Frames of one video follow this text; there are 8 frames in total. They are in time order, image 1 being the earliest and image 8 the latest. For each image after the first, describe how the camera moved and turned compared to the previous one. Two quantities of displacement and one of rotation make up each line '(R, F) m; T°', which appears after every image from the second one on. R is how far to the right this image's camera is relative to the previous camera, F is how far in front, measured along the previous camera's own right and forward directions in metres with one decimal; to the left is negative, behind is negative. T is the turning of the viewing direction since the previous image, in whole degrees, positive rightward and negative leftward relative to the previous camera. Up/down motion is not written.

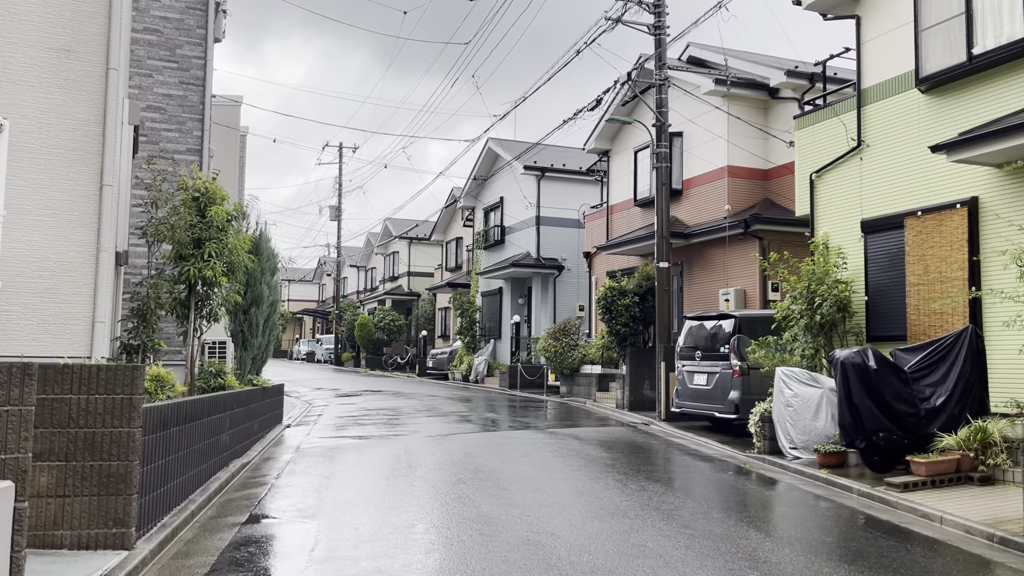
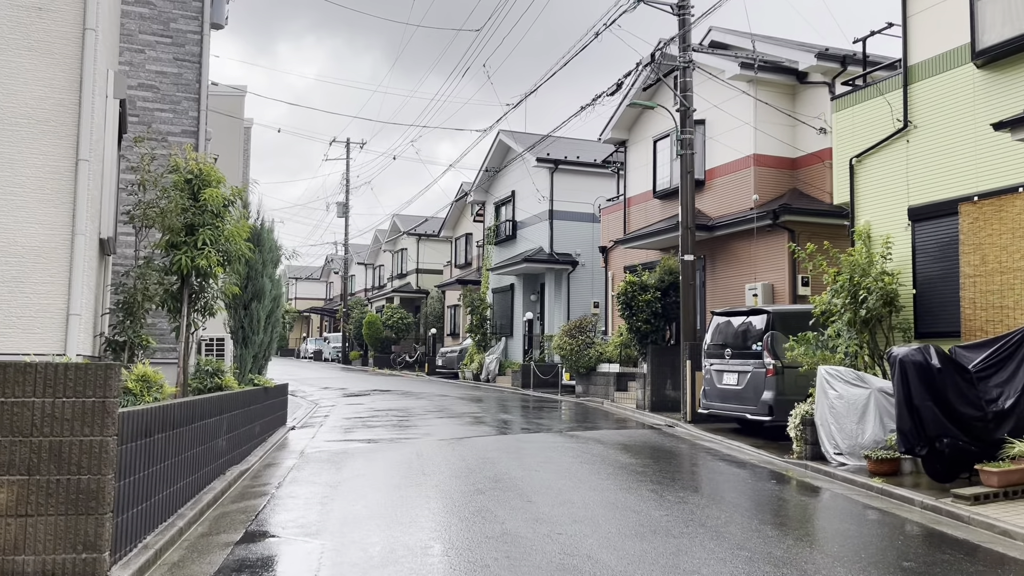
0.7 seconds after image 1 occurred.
(-0.2, +0.8) m; -1°
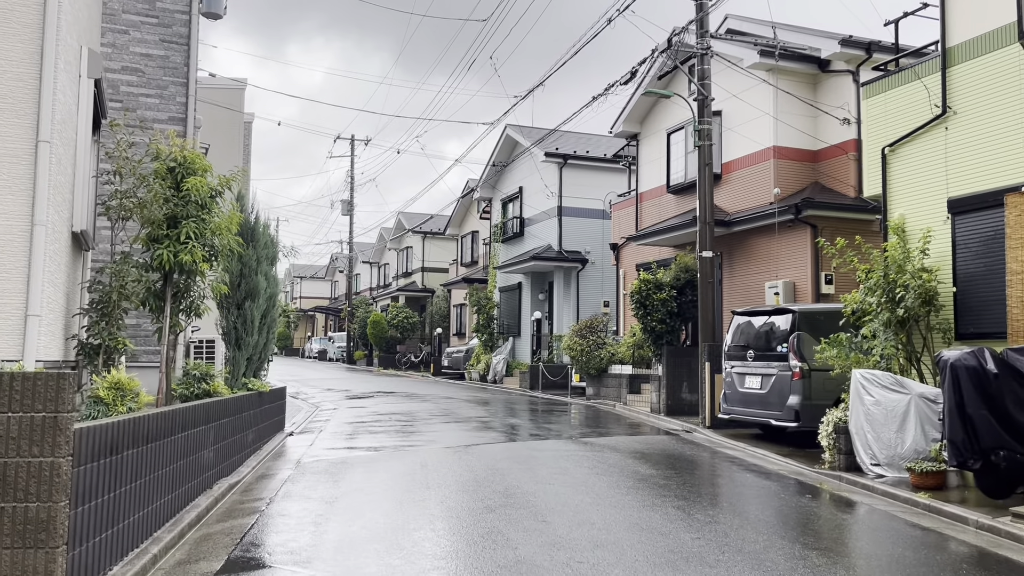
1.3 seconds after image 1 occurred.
(-0.1, +0.7) m; 0°
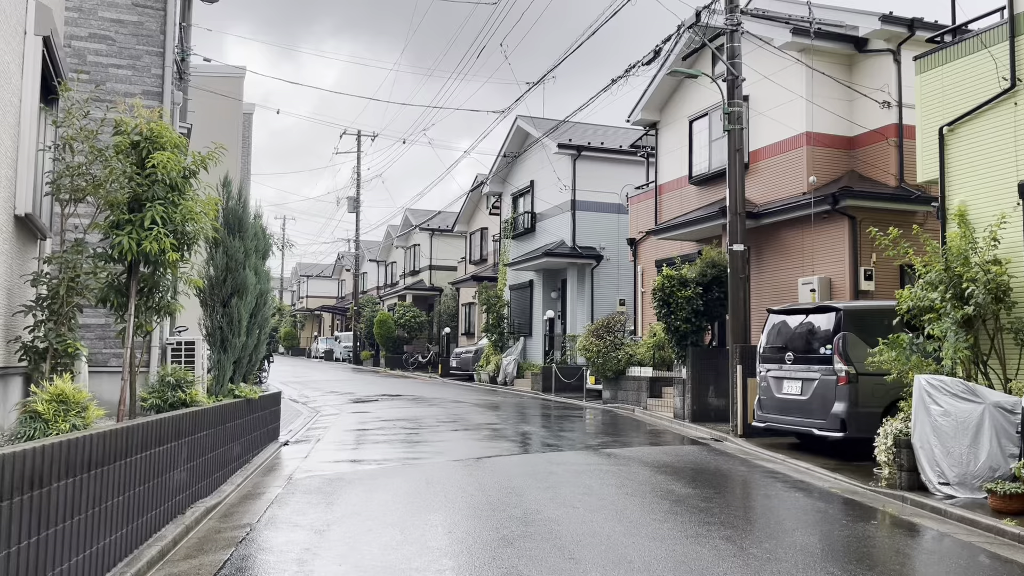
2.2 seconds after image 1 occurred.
(-0.1, +1.0) m; -1°
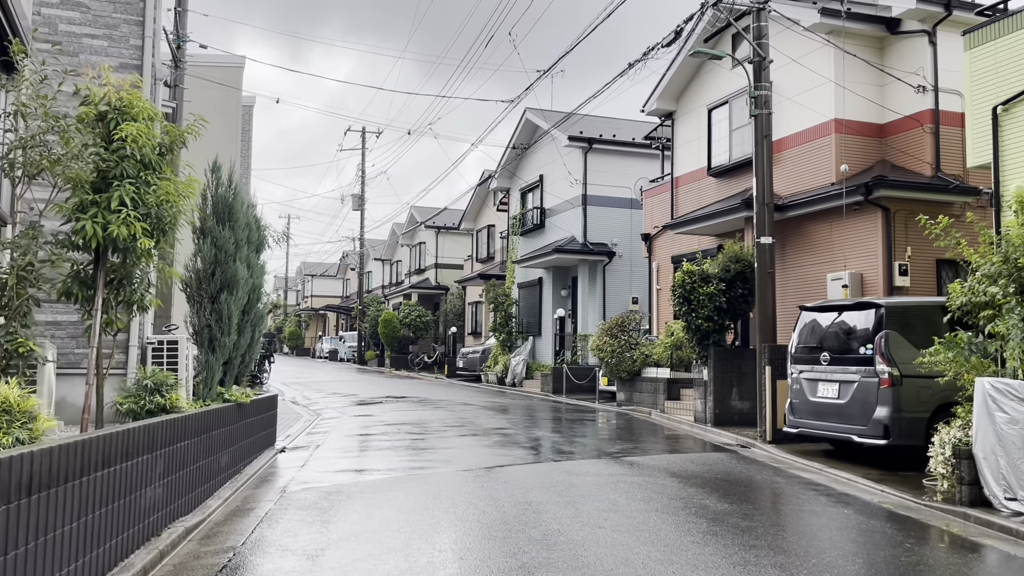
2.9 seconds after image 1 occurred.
(-0.1, +0.8) m; 0°
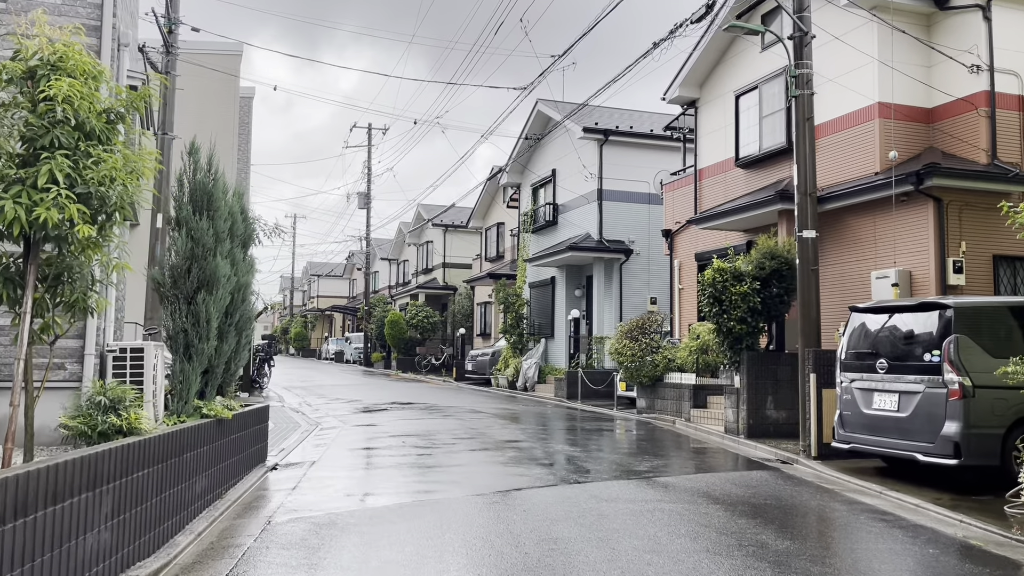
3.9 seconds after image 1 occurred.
(-0.1, +1.1) m; -1°
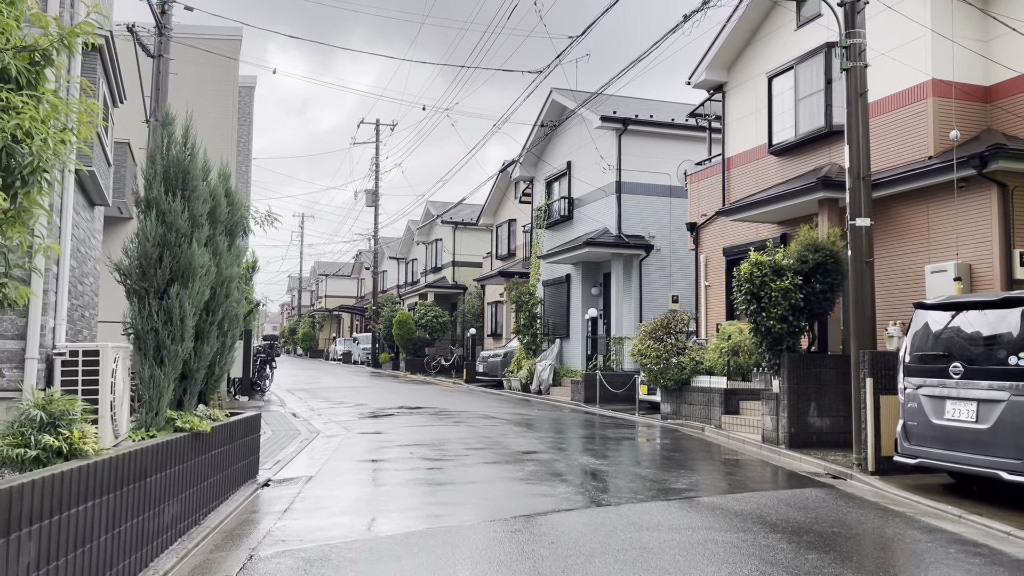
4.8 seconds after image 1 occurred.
(-0.1, +1.0) m; -1°
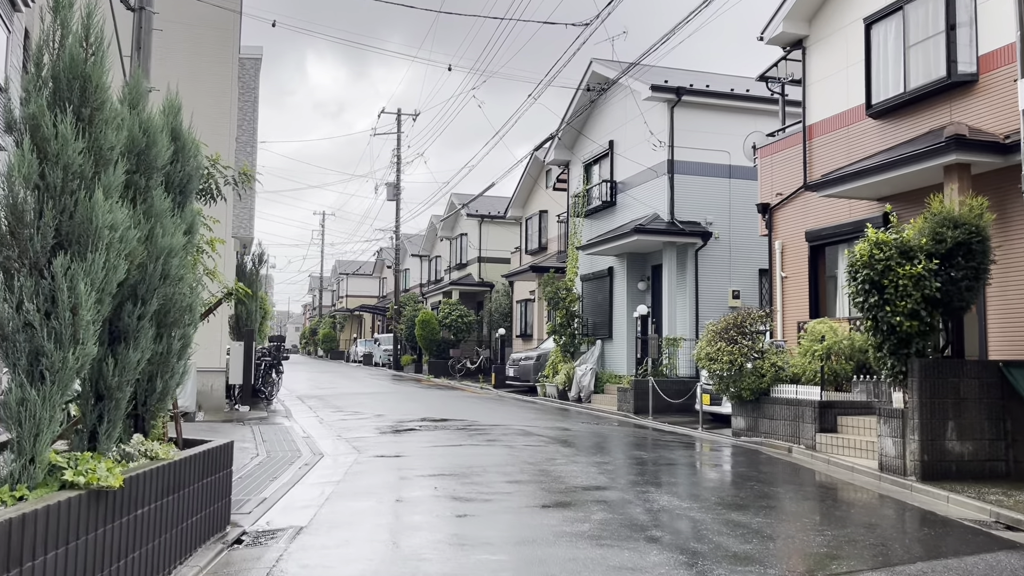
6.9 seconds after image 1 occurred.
(-0.3, +2.3) m; -2°
